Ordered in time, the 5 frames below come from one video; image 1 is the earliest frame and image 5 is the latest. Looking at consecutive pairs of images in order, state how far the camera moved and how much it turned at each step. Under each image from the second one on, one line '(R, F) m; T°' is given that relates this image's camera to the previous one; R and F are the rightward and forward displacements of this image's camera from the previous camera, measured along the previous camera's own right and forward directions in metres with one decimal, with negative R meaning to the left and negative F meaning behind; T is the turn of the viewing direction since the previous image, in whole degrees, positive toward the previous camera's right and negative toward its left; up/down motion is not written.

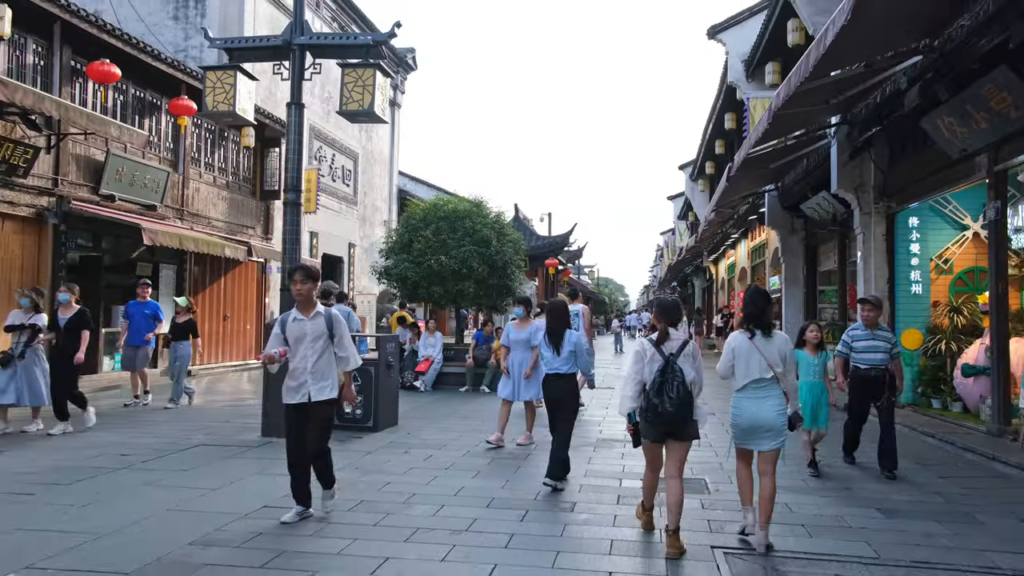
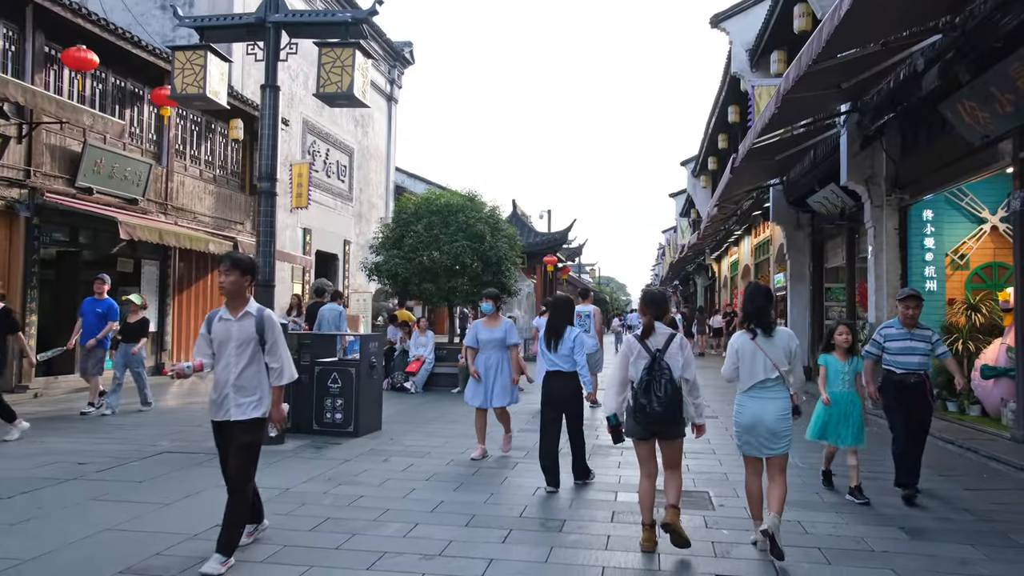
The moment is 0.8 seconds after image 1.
(+0.1, +0.5) m; 0°
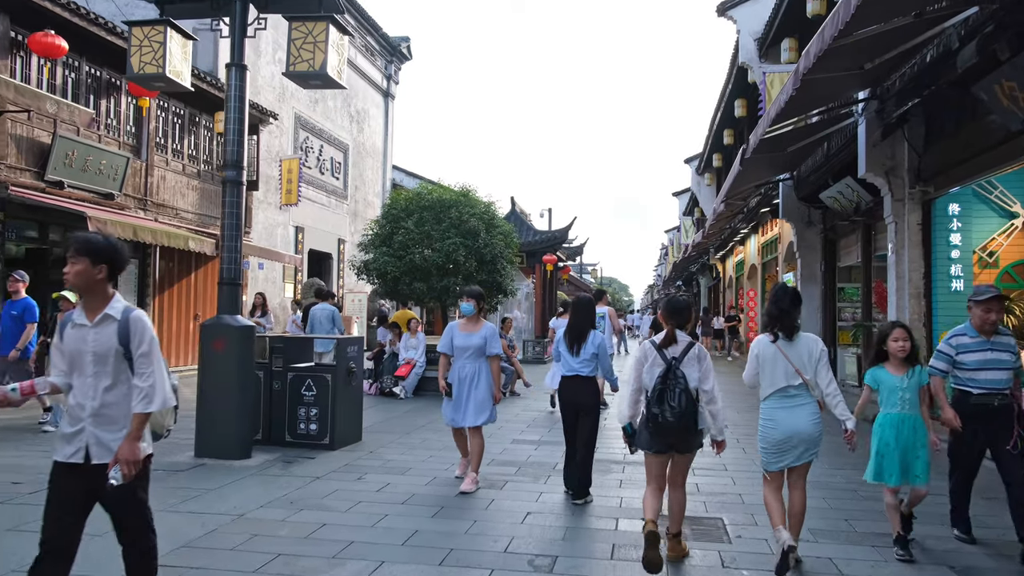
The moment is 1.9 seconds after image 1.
(+0.1, +0.7) m; 0°
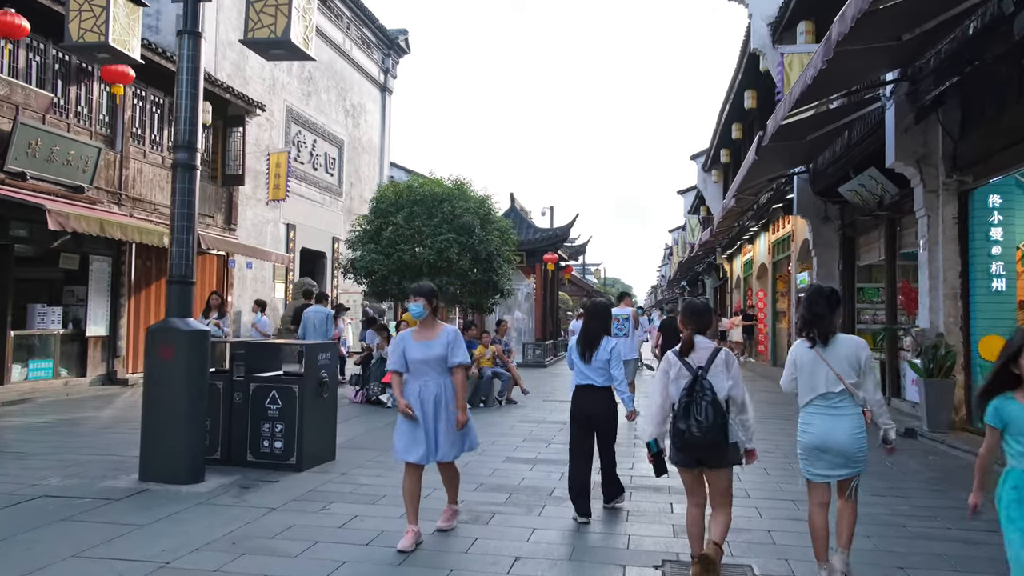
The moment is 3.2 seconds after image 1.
(+0.1, +0.9) m; 0°
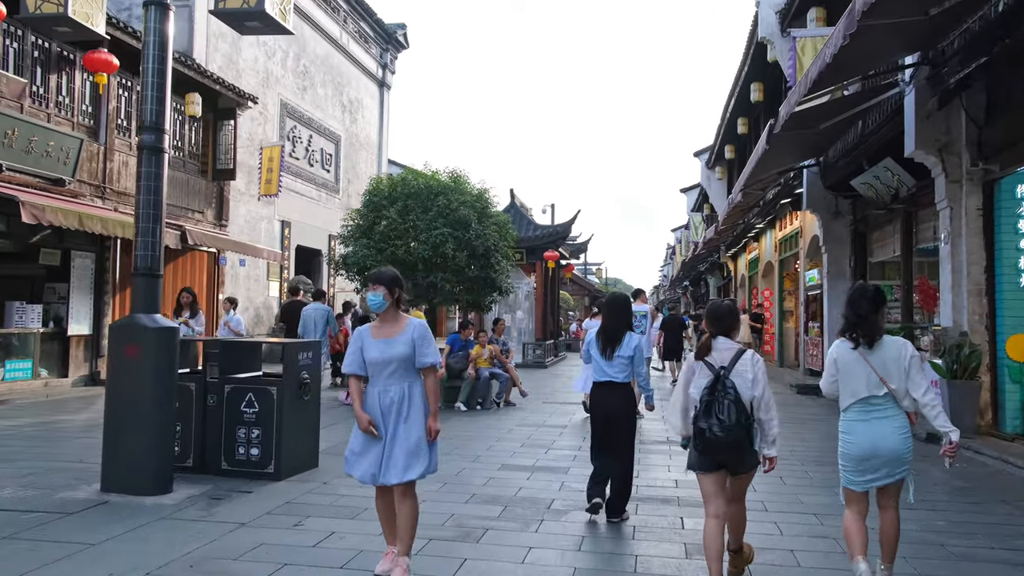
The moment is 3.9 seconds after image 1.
(0.0, +0.5) m; 0°
